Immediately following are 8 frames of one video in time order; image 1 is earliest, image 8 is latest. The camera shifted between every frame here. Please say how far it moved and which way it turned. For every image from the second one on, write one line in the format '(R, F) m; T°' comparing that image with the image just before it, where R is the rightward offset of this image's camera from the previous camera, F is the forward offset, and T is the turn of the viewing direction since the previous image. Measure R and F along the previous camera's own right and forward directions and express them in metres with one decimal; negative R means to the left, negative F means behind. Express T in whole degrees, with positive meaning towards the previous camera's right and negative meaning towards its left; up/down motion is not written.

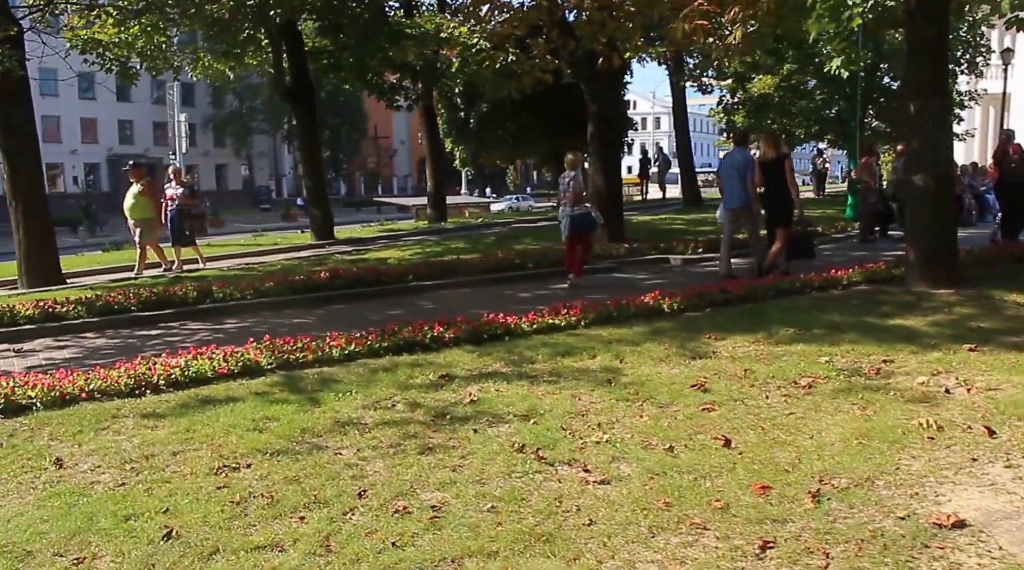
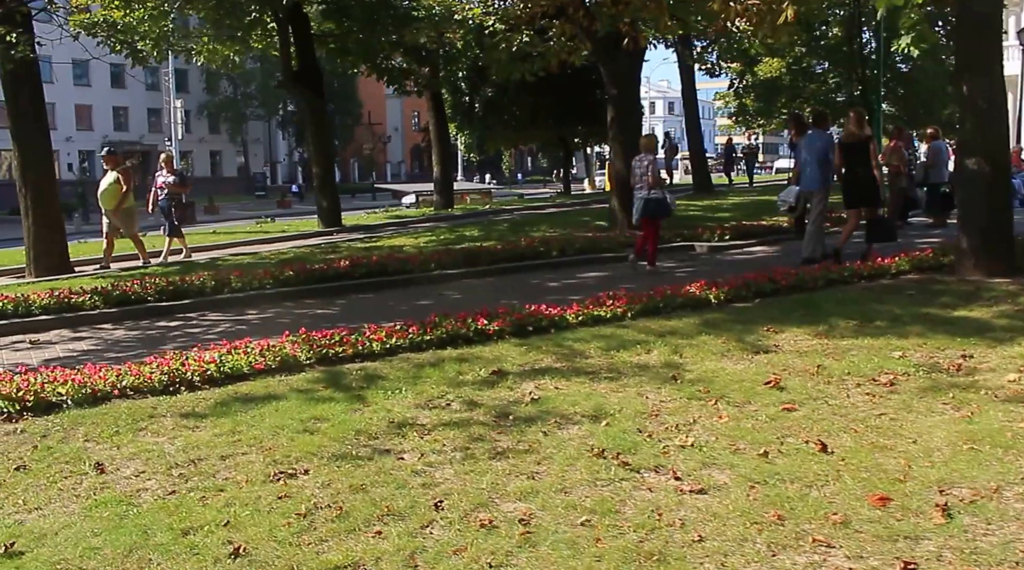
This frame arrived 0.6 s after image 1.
(-0.5, +0.5) m; +1°
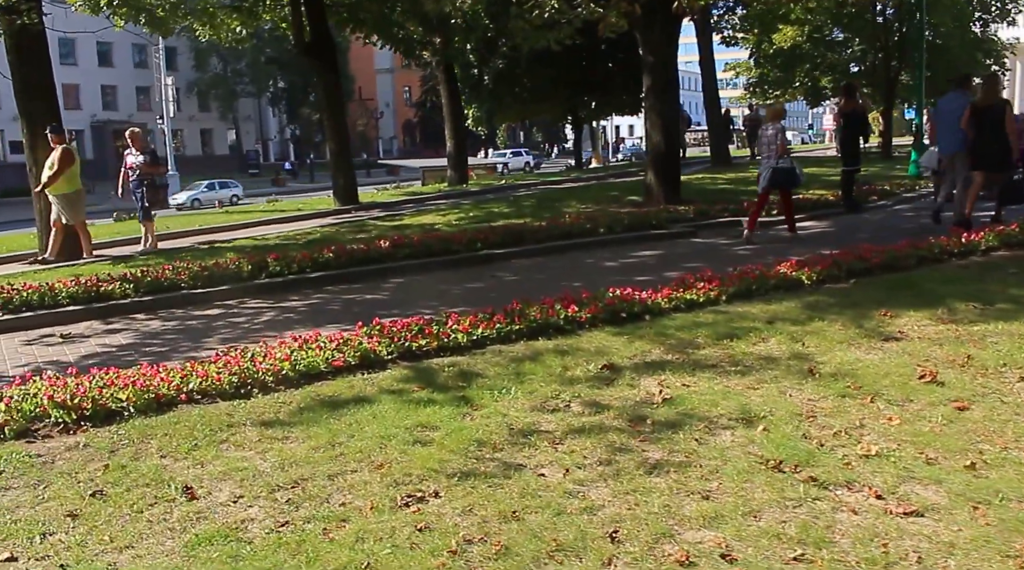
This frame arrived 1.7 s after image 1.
(-0.9, +0.8) m; +1°
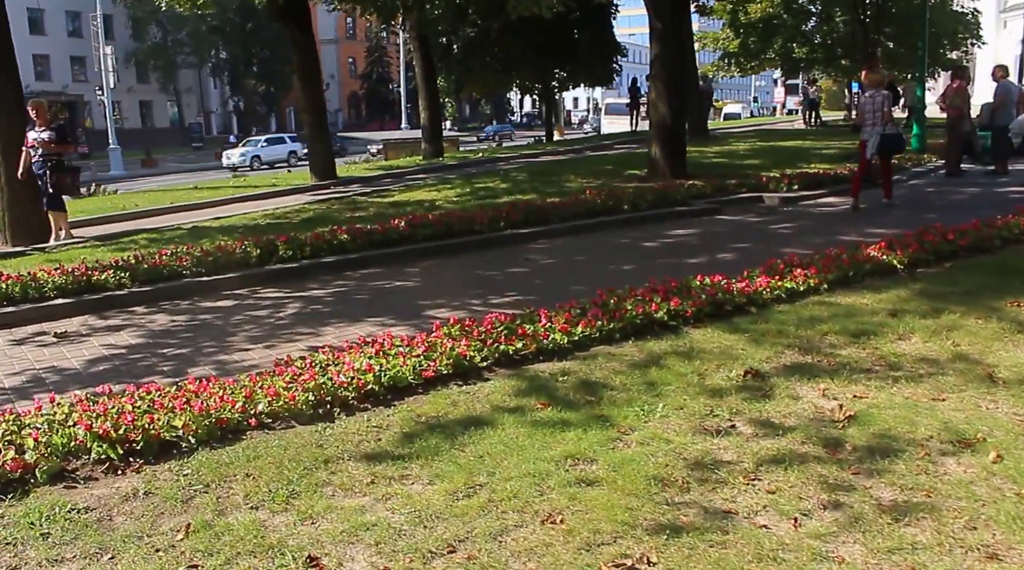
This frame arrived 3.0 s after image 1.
(-1.1, +1.1) m; +4°
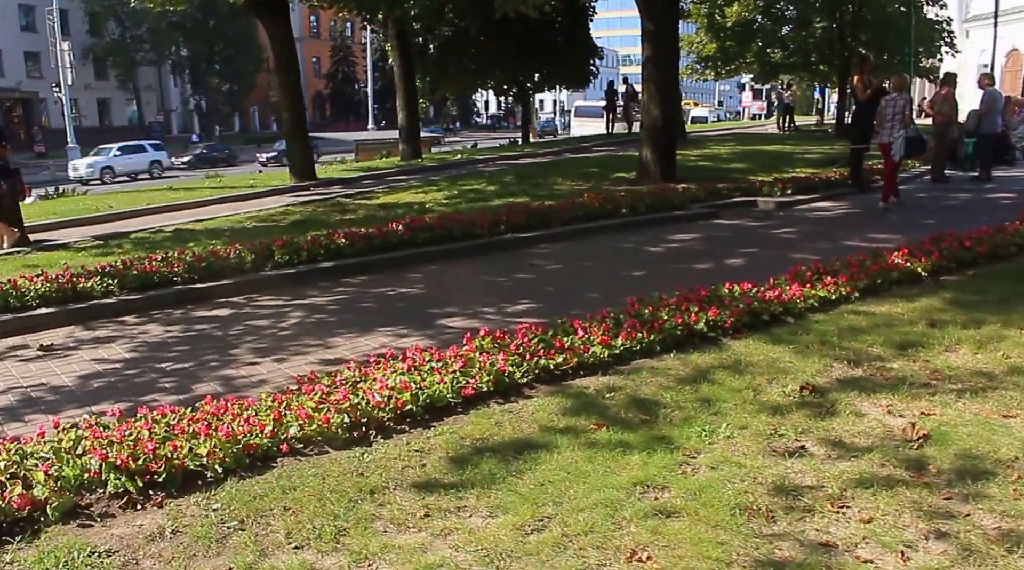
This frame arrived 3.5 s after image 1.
(-0.4, +0.4) m; +2°
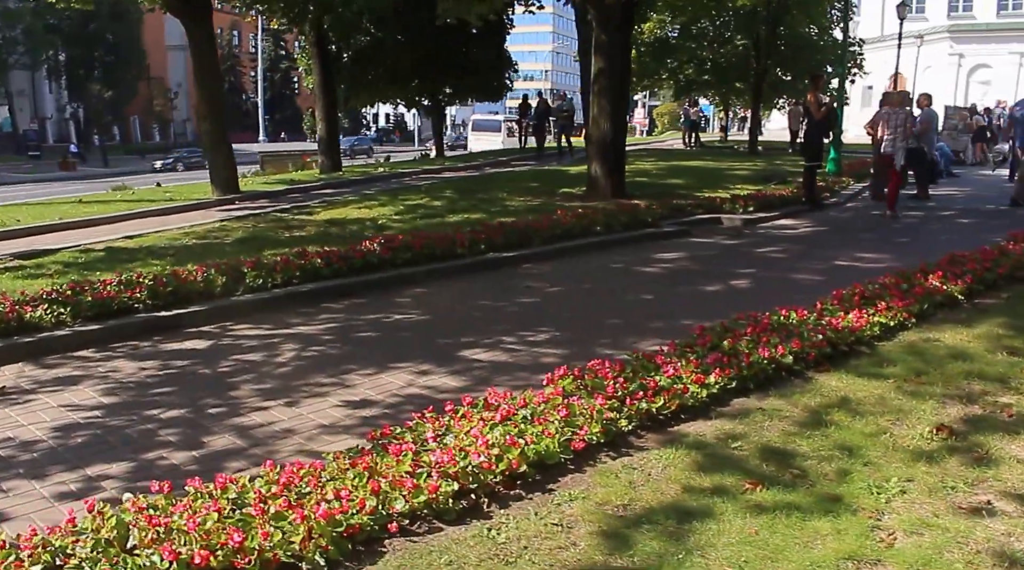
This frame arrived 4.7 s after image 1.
(-1.1, +0.8) m; +7°
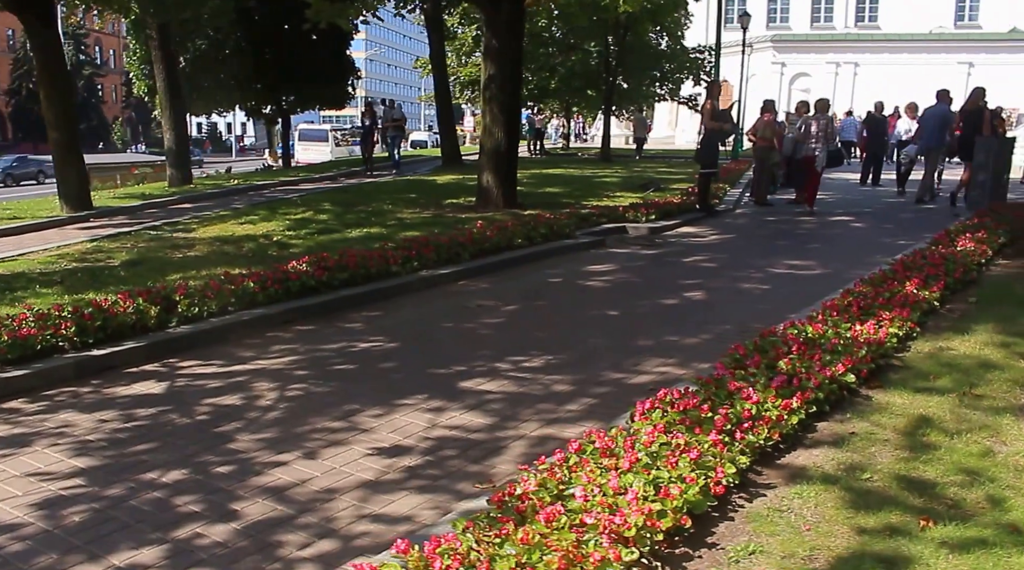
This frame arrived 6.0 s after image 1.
(-1.3, +0.7) m; +11°
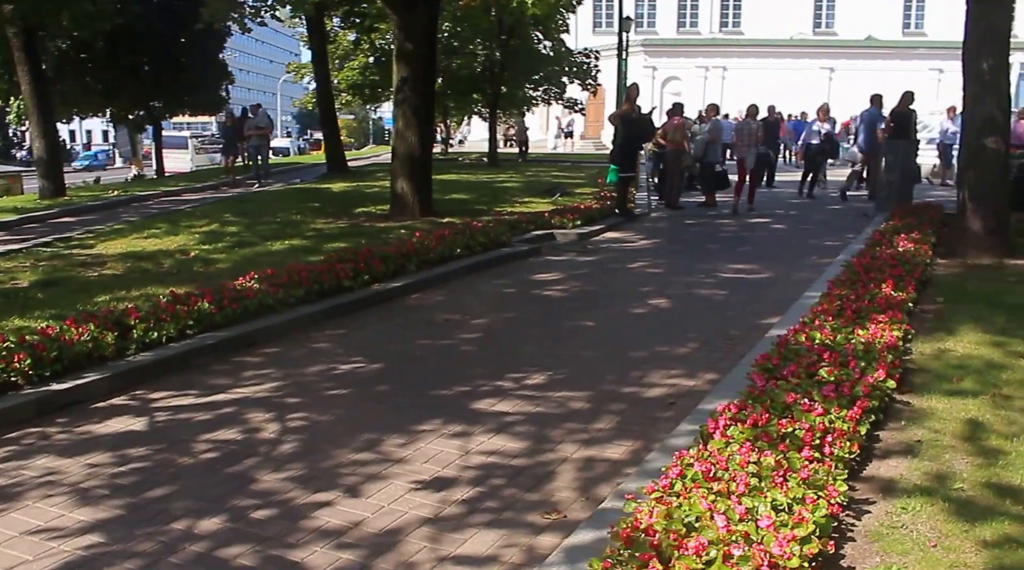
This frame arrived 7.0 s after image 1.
(-1.0, +0.4) m; +8°
